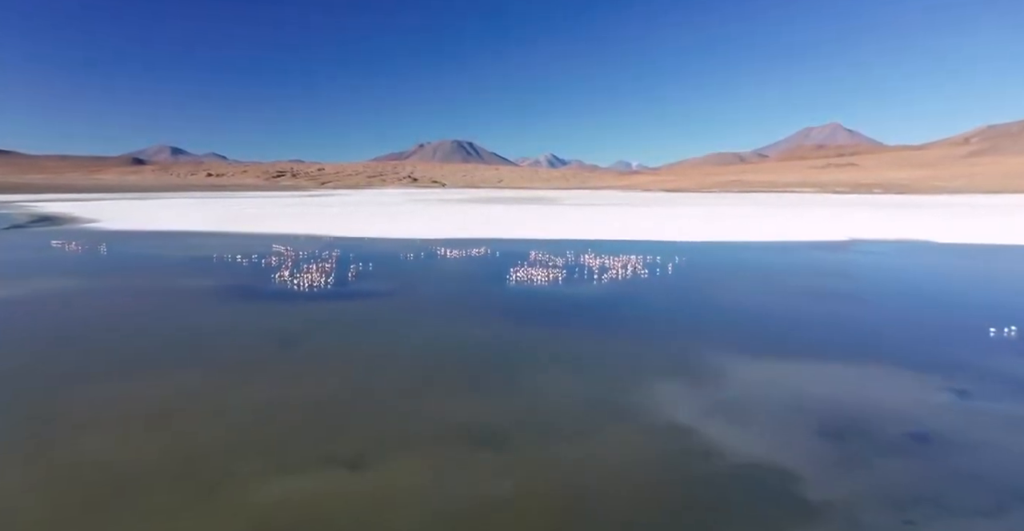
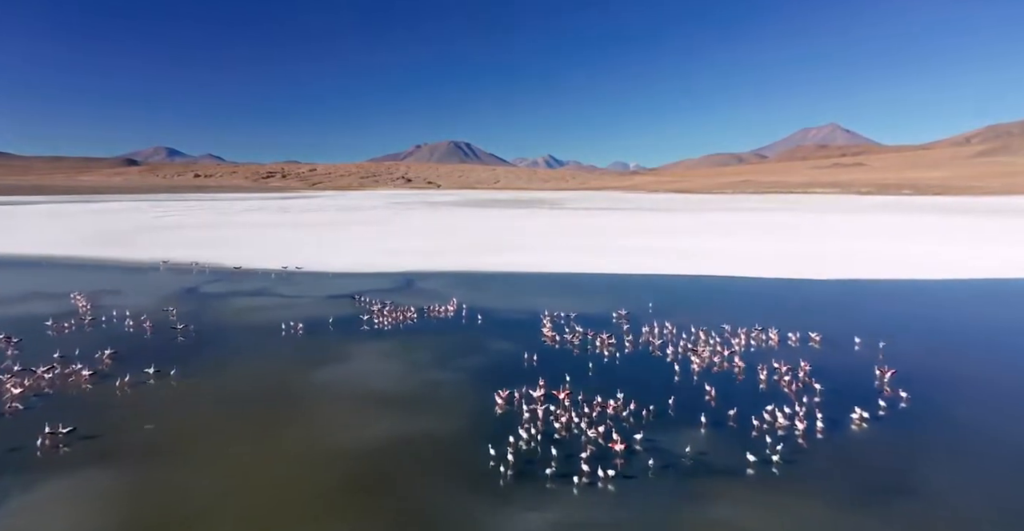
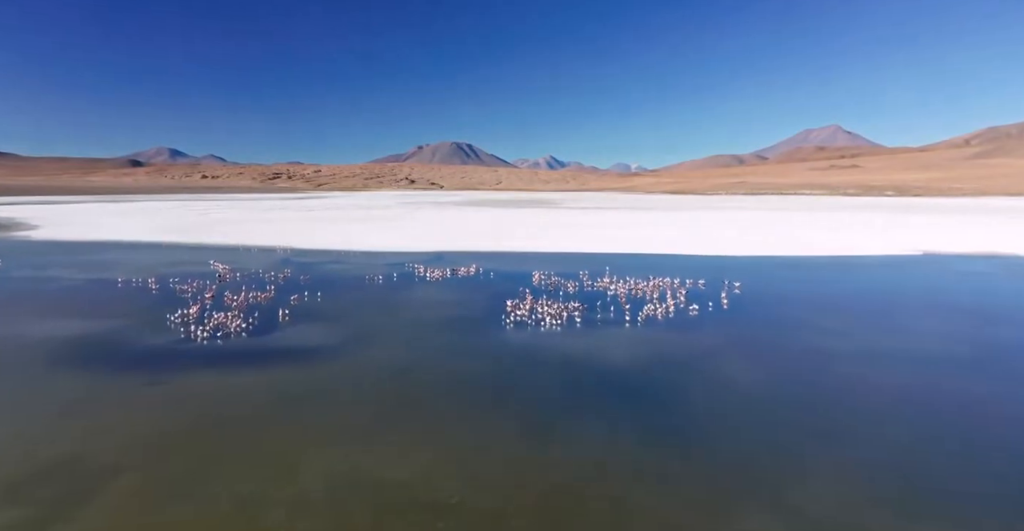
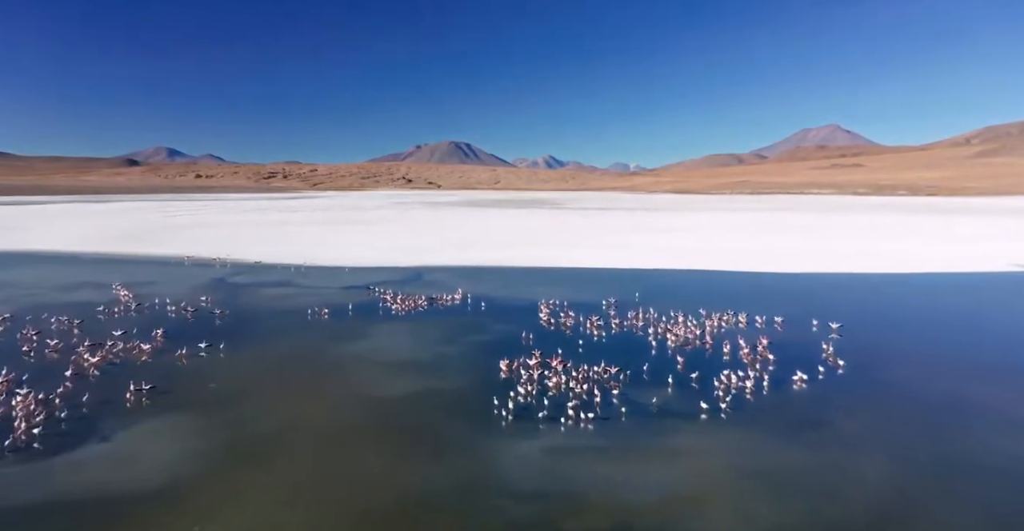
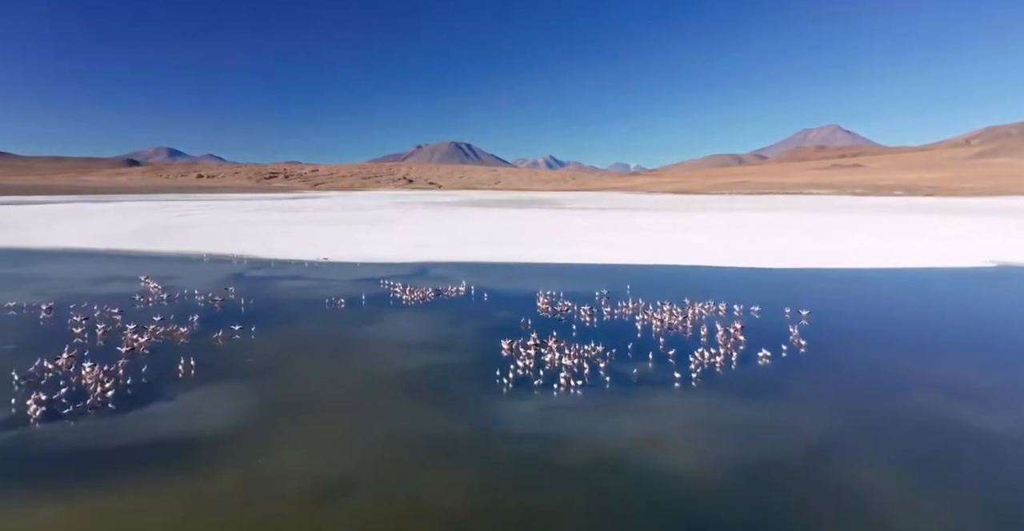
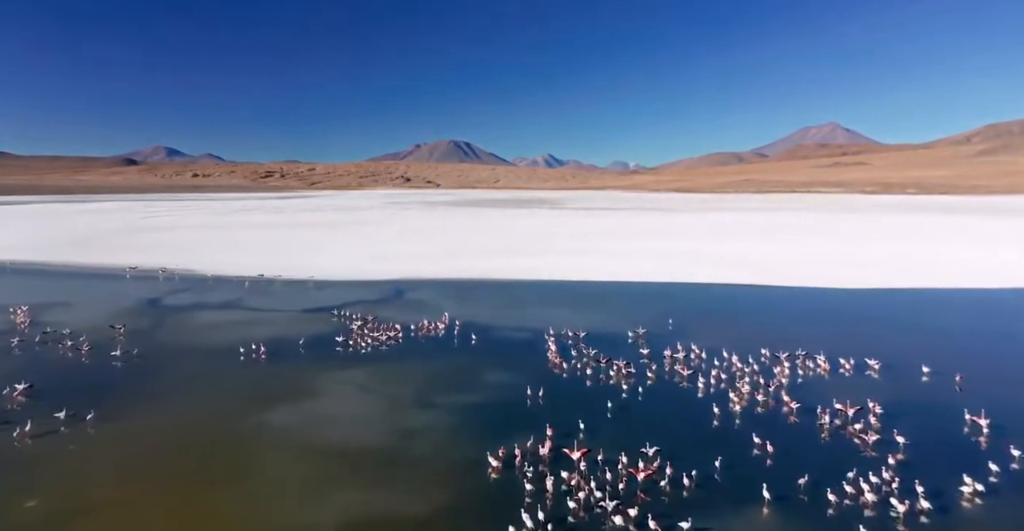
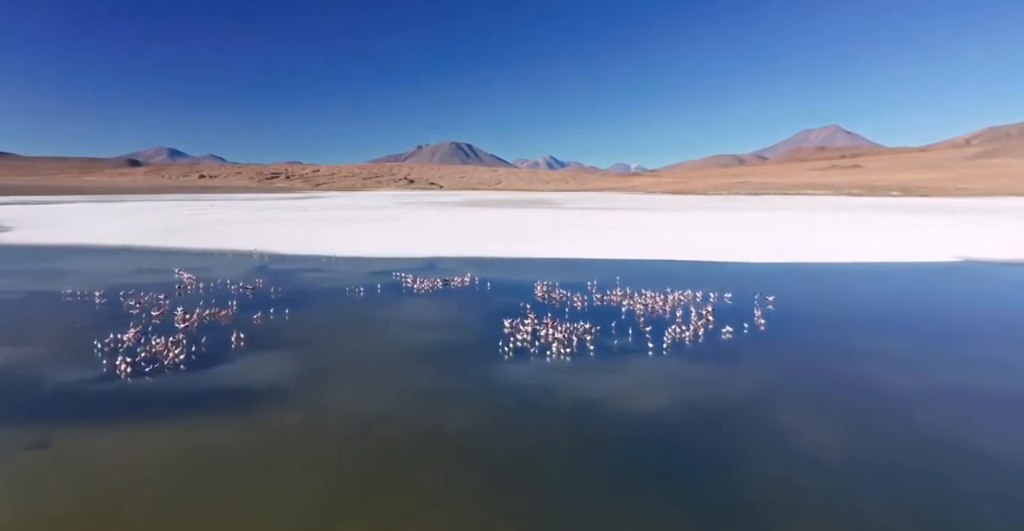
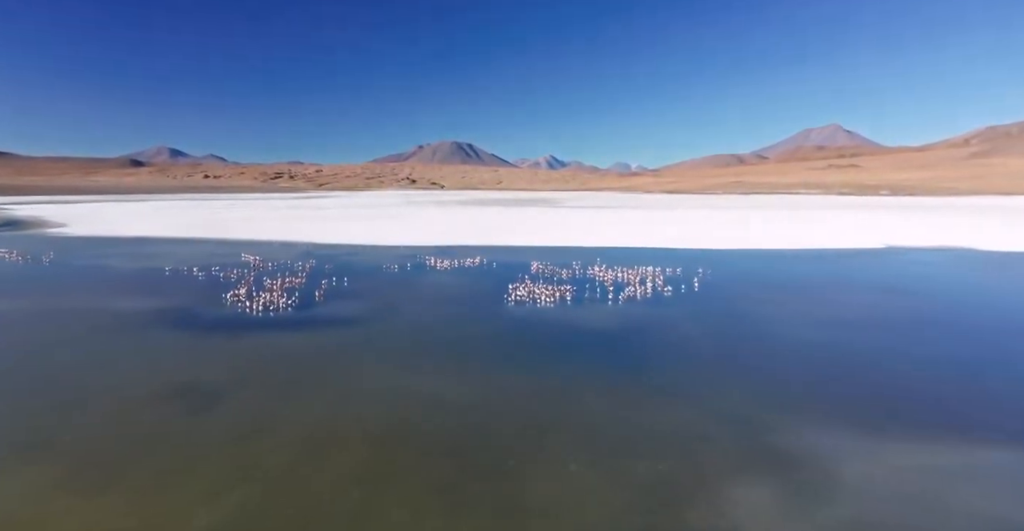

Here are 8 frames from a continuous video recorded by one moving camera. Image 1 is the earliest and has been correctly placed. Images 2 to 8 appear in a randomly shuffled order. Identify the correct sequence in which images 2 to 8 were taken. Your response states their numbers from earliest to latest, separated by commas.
8, 3, 7, 5, 4, 2, 6
